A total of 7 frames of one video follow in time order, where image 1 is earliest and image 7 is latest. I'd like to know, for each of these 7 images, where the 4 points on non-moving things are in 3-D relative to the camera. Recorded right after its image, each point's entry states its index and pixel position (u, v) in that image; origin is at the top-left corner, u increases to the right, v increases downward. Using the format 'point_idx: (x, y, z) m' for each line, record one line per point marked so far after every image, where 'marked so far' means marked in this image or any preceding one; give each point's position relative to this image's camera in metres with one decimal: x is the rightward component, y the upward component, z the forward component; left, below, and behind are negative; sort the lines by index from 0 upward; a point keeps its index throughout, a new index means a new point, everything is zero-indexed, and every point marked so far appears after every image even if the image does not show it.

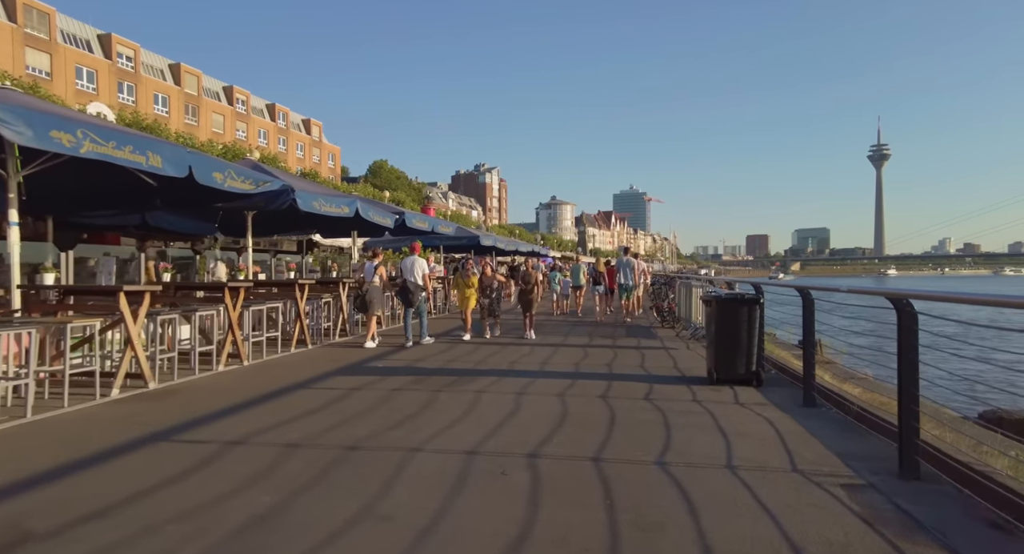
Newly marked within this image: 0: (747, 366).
0: (+2.8, -1.1, +7.6) m
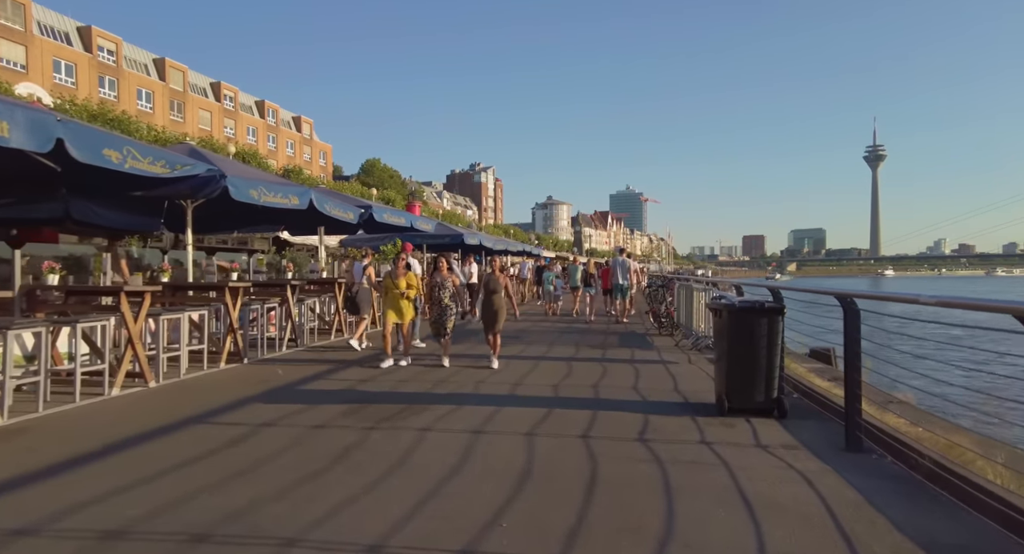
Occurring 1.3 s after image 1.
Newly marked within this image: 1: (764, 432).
0: (+2.4, -1.1, +6.0) m
1: (+2.2, -1.3, +5.4) m
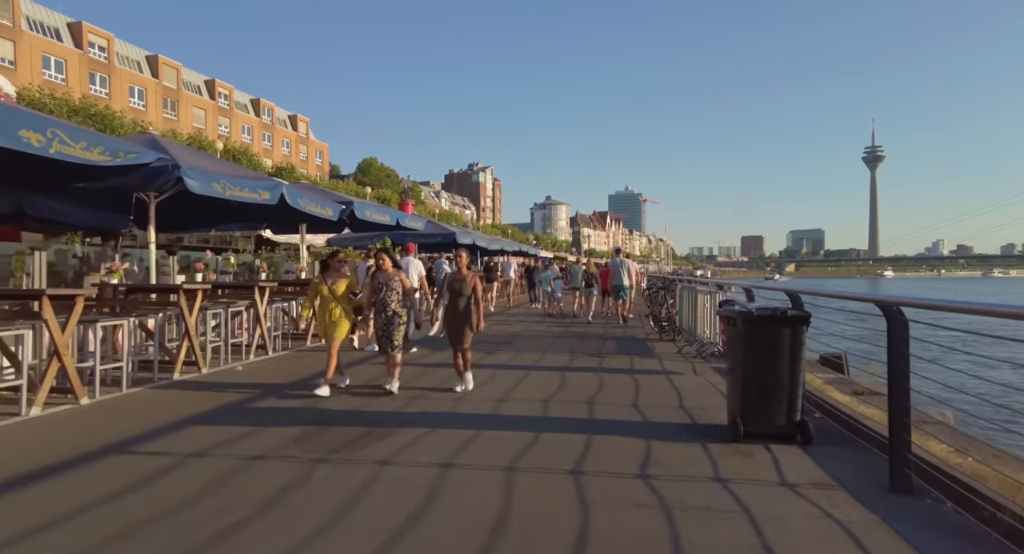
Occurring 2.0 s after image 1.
0: (+2.3, -1.1, +5.2) m
1: (+2.0, -1.4, +4.6) m
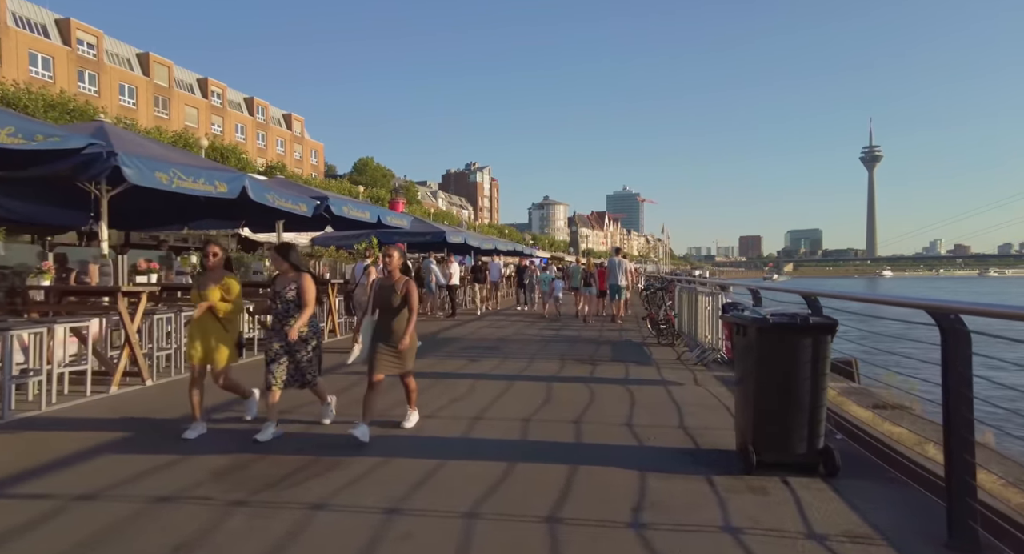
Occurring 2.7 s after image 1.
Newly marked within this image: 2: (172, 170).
0: (+2.0, -1.1, +4.3) m
1: (+1.8, -1.4, +3.7) m
2: (-4.2, +1.3, +7.7) m
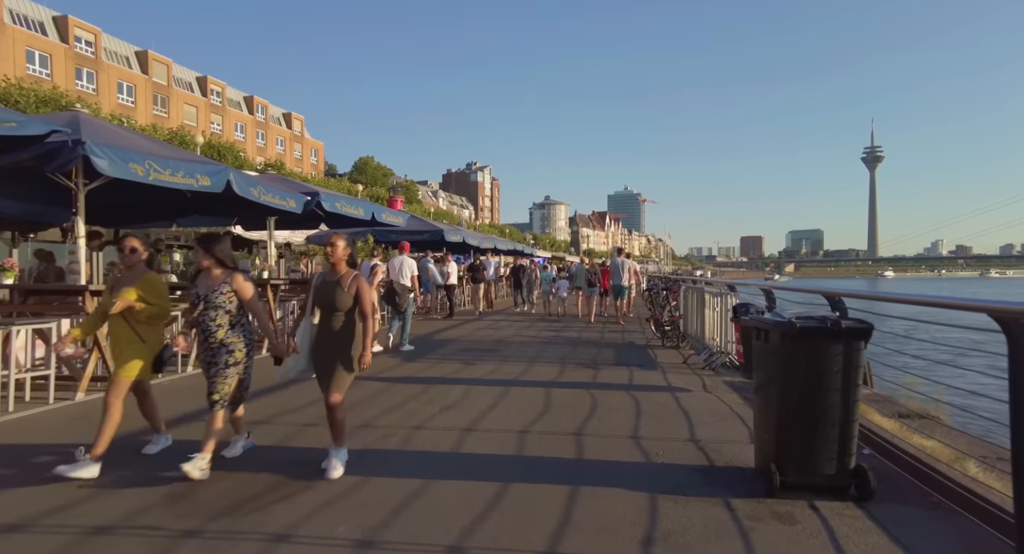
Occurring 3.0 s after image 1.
0: (+2.0, -1.1, +3.8) m
1: (+1.7, -1.3, +3.3) m
2: (-4.2, +1.3, +7.3) m
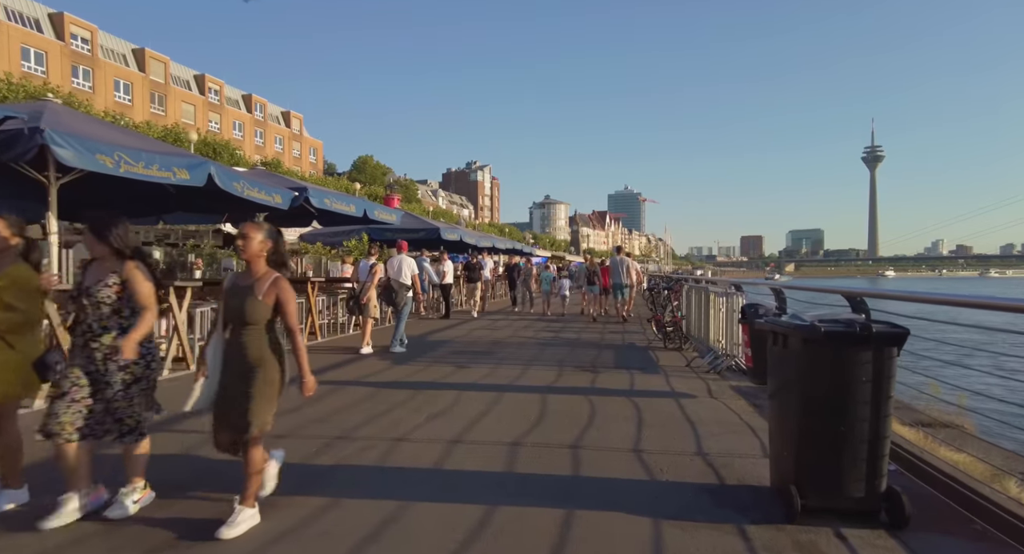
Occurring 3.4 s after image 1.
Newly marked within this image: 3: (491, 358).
0: (+1.9, -1.1, +3.4) m
1: (+1.7, -1.3, +2.8) m
2: (-4.3, +1.4, +6.8) m
3: (-0.3, -1.2, +9.6) m
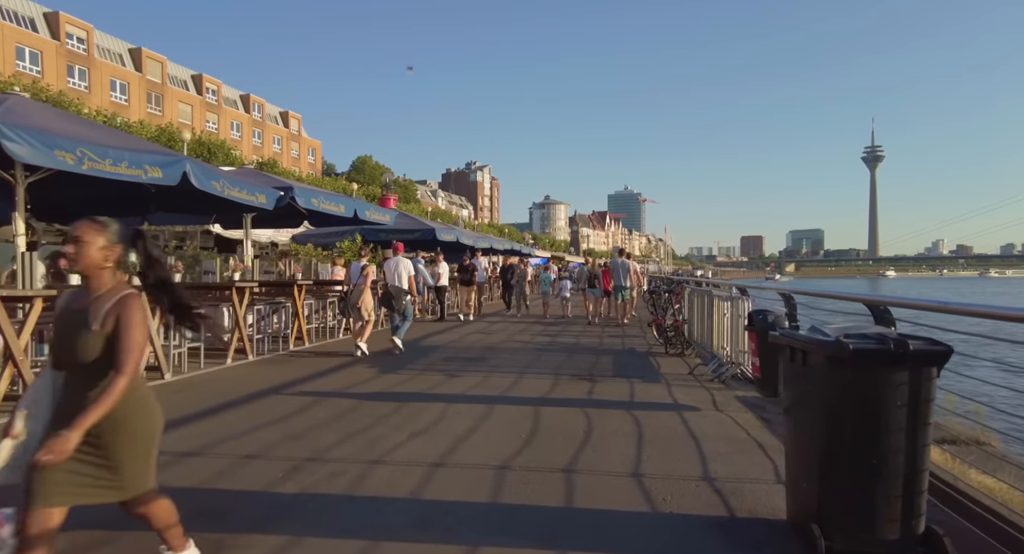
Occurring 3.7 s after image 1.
0: (+1.8, -1.2, +3.0) m
1: (+1.6, -1.4, +2.4) m
2: (-4.4, +1.3, +6.4) m
3: (-0.4, -1.3, +9.1) m
